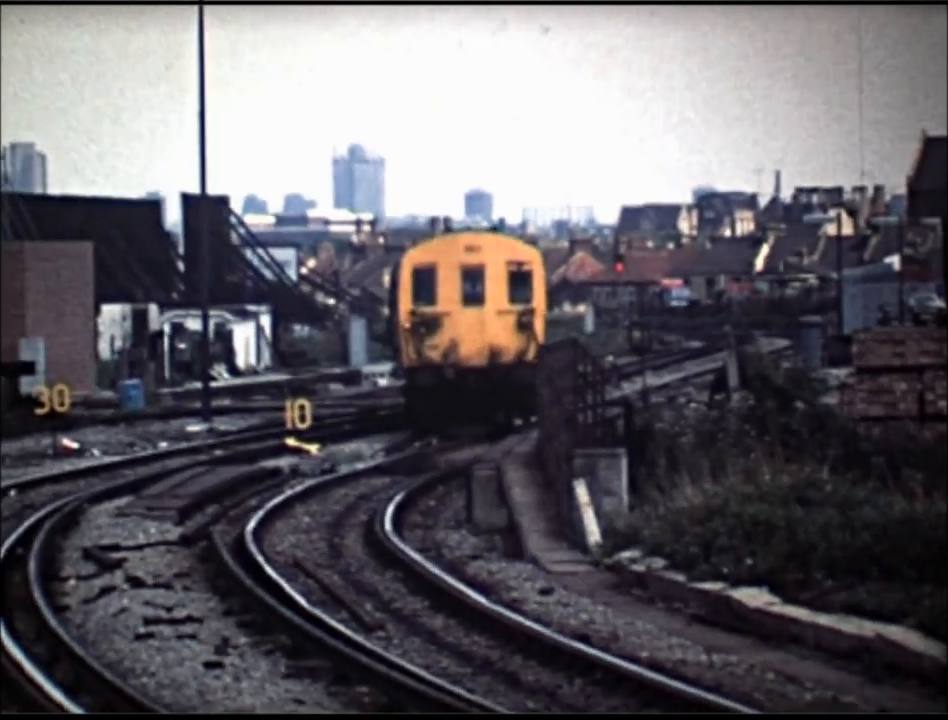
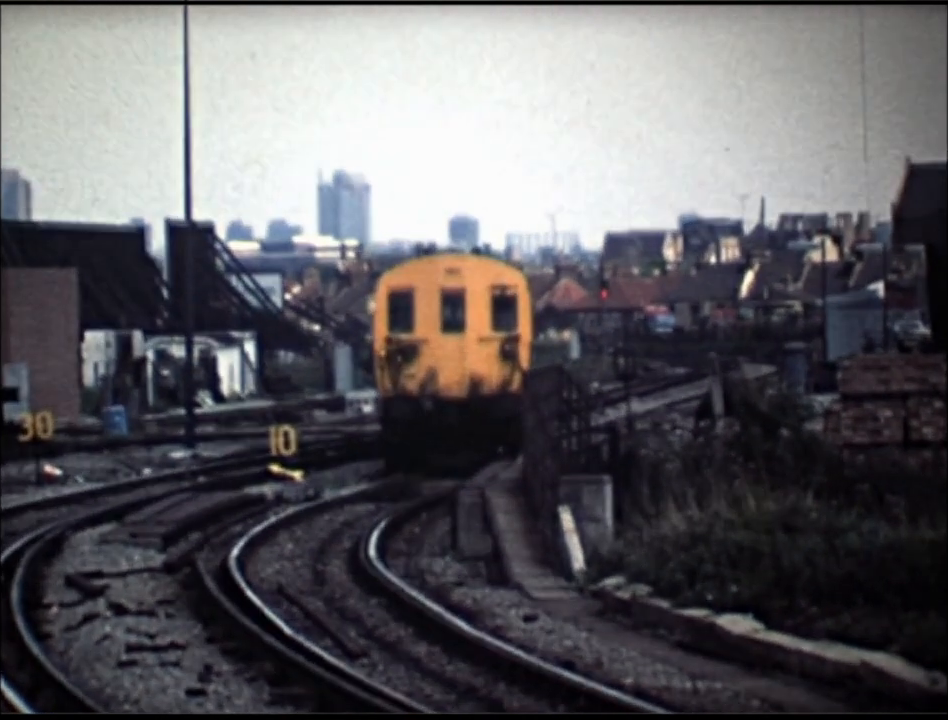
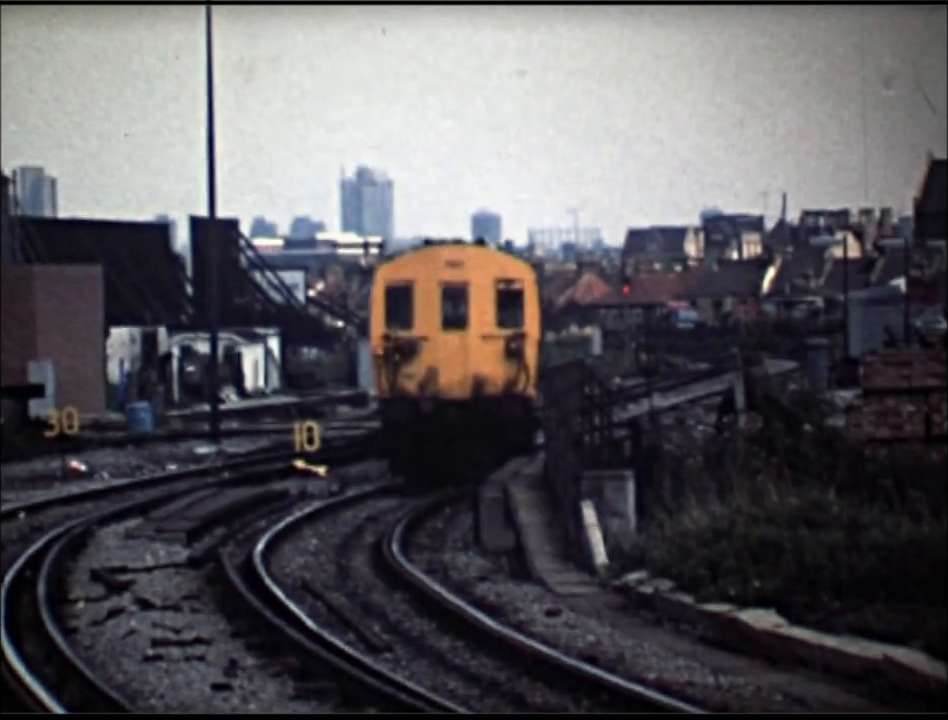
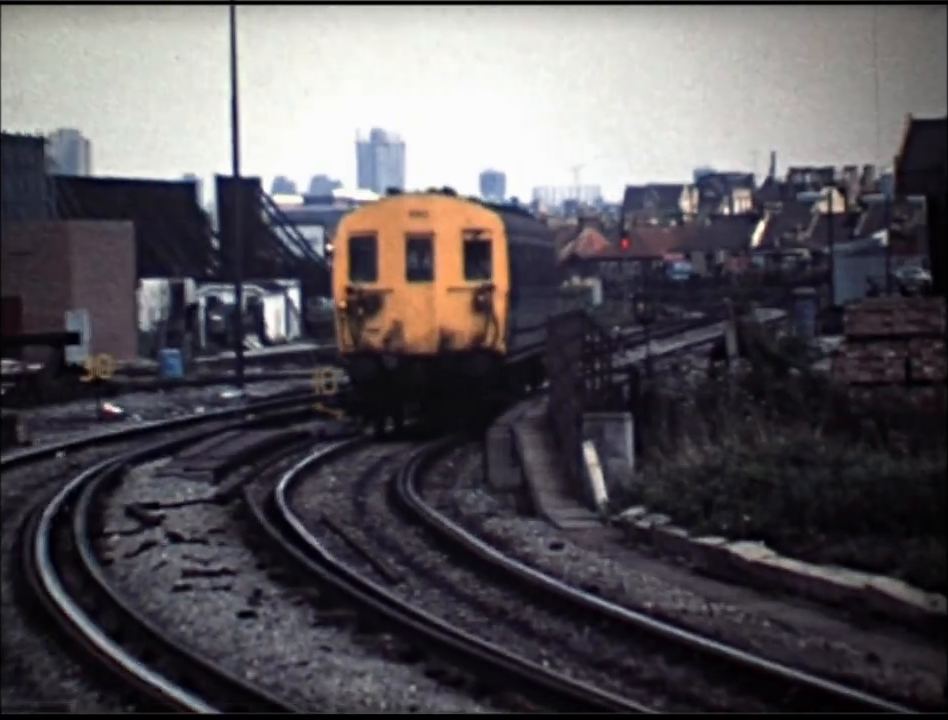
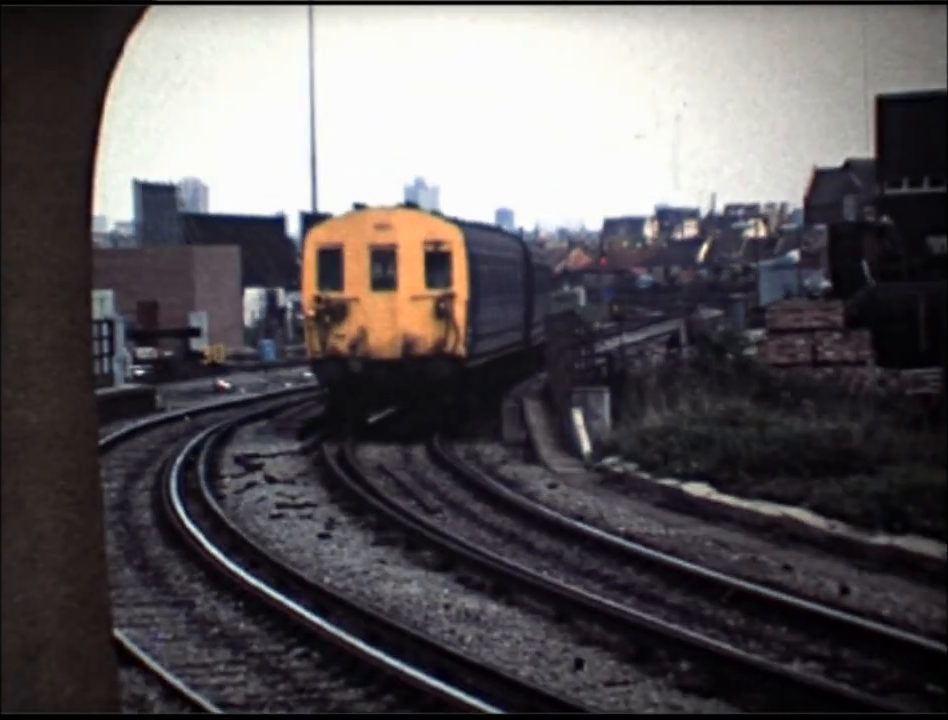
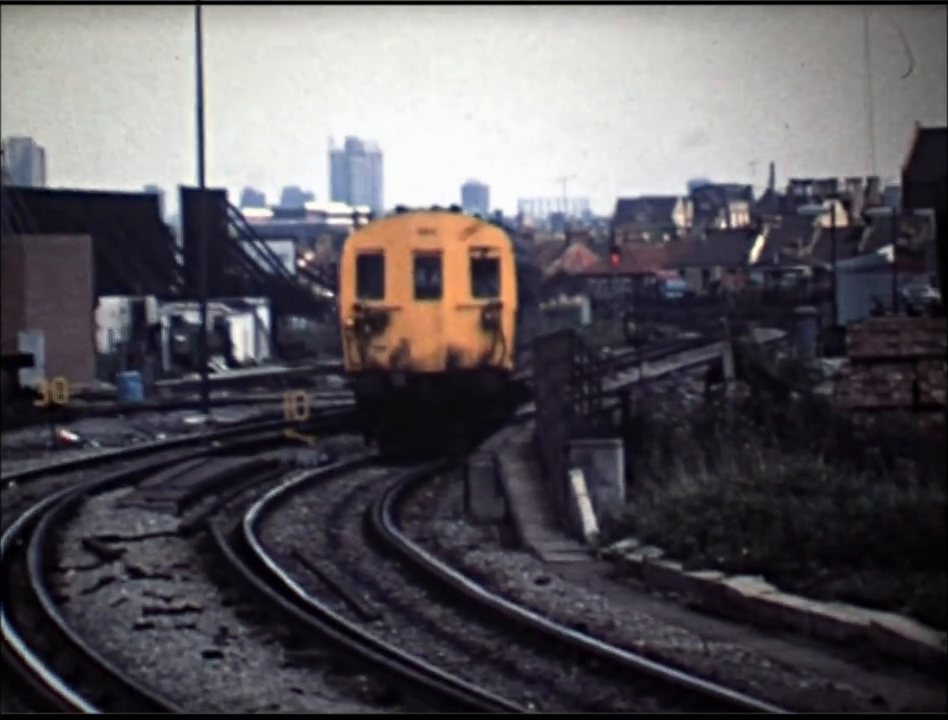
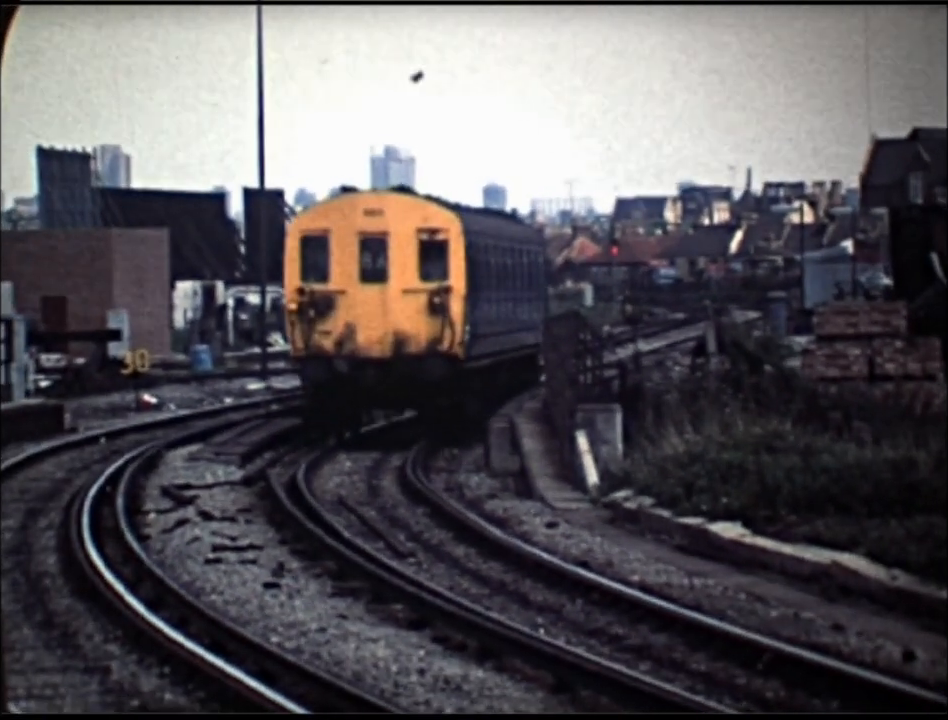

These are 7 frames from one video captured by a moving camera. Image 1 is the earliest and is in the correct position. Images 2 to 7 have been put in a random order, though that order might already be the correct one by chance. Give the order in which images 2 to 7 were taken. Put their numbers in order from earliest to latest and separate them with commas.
2, 3, 6, 4, 7, 5
